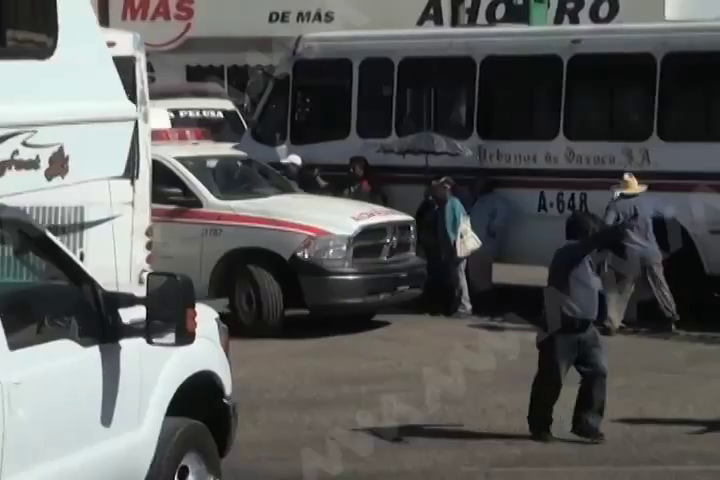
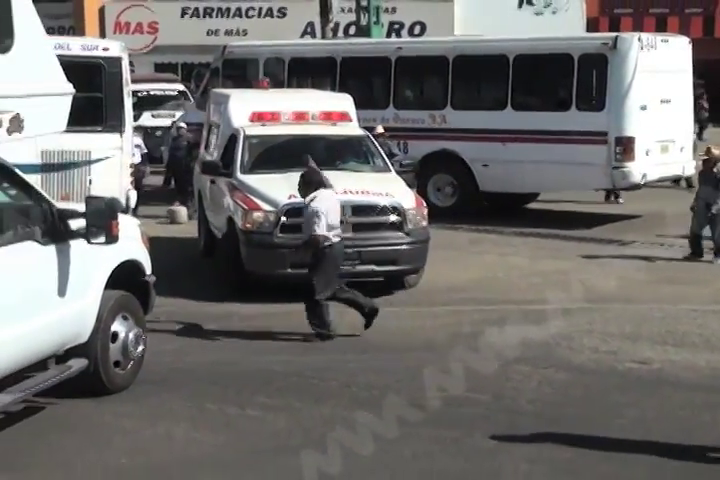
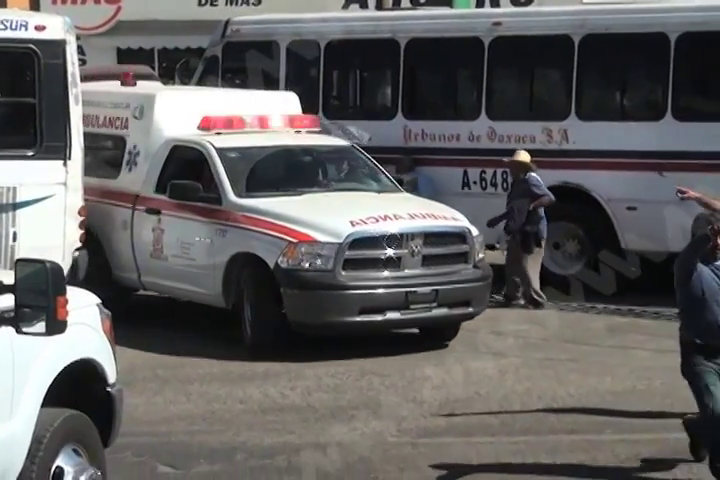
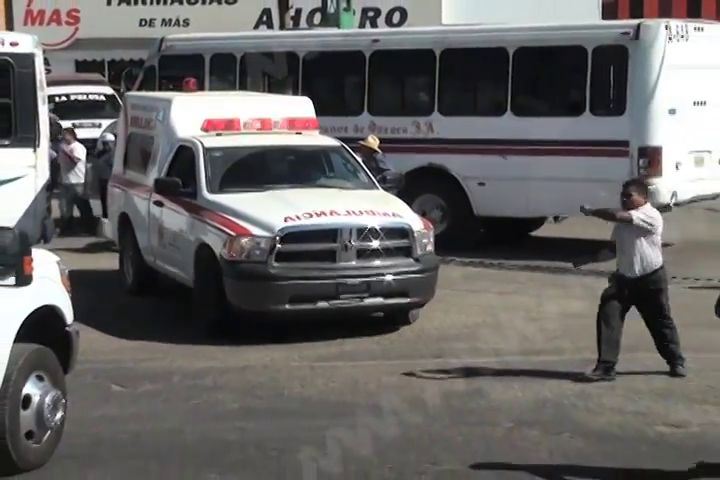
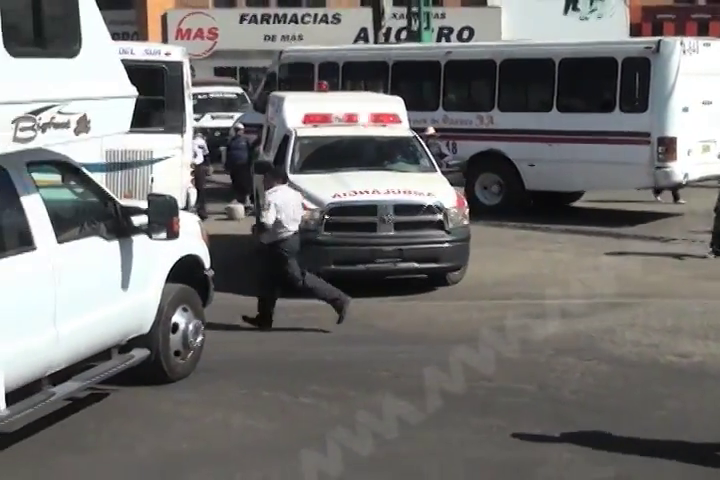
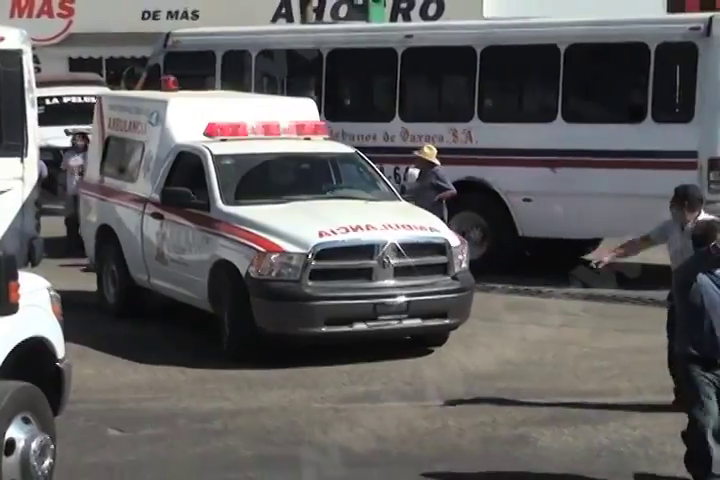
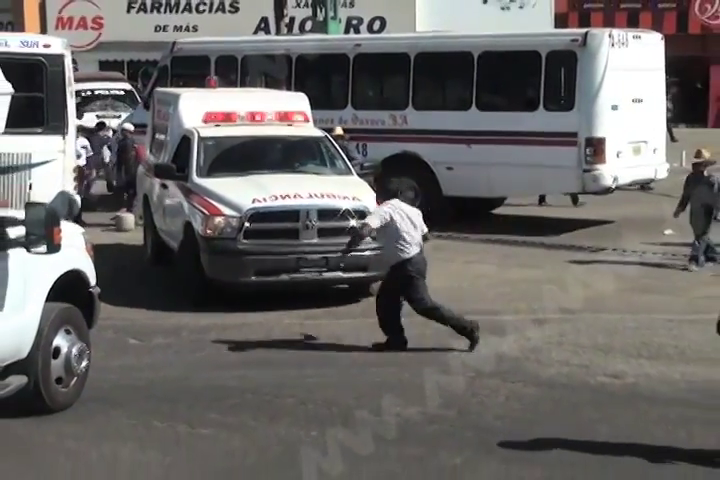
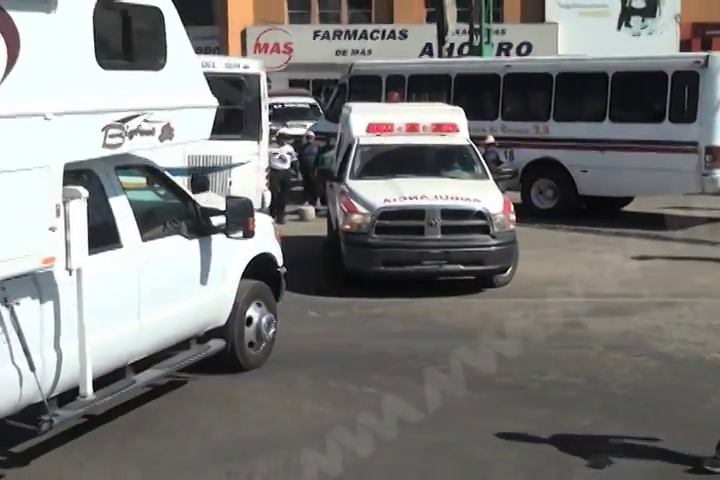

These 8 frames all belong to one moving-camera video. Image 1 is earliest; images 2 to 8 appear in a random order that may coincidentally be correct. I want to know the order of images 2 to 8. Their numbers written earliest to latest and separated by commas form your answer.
3, 6, 4, 7, 2, 5, 8
